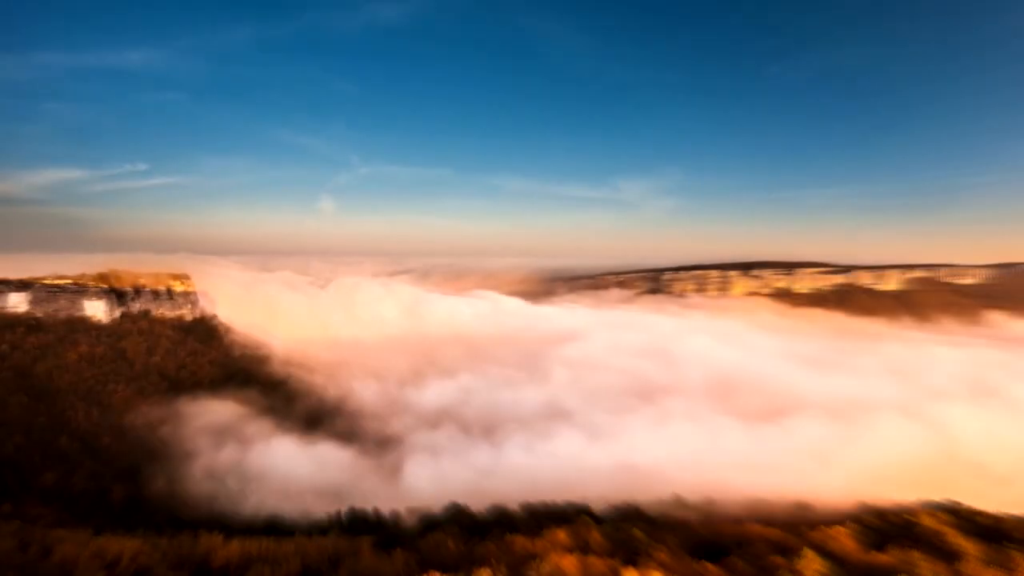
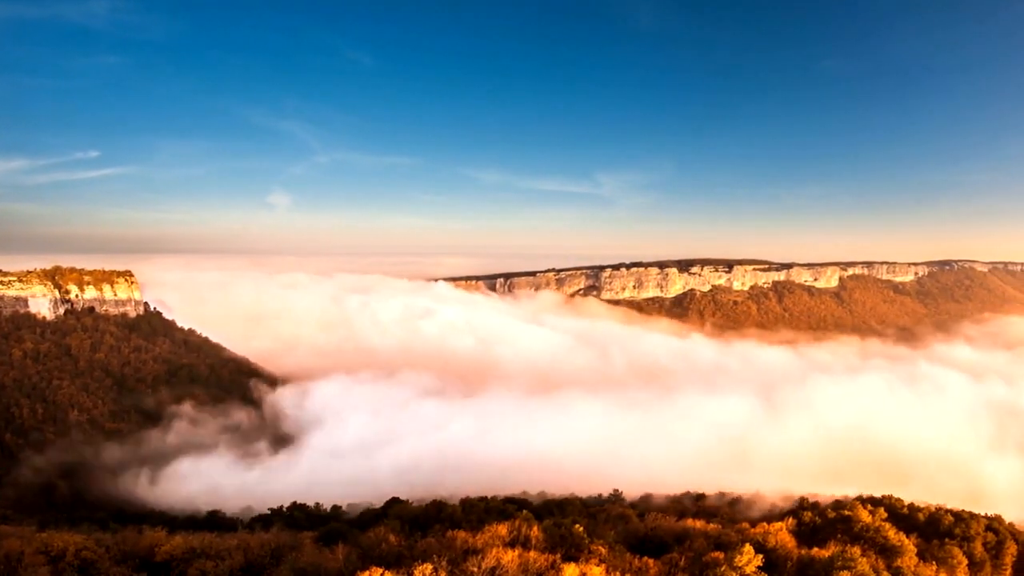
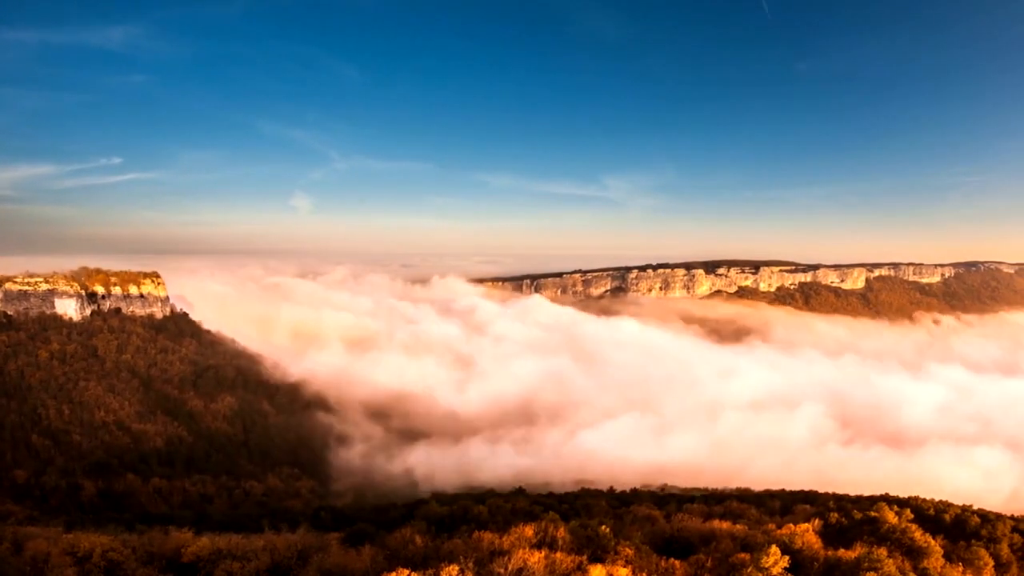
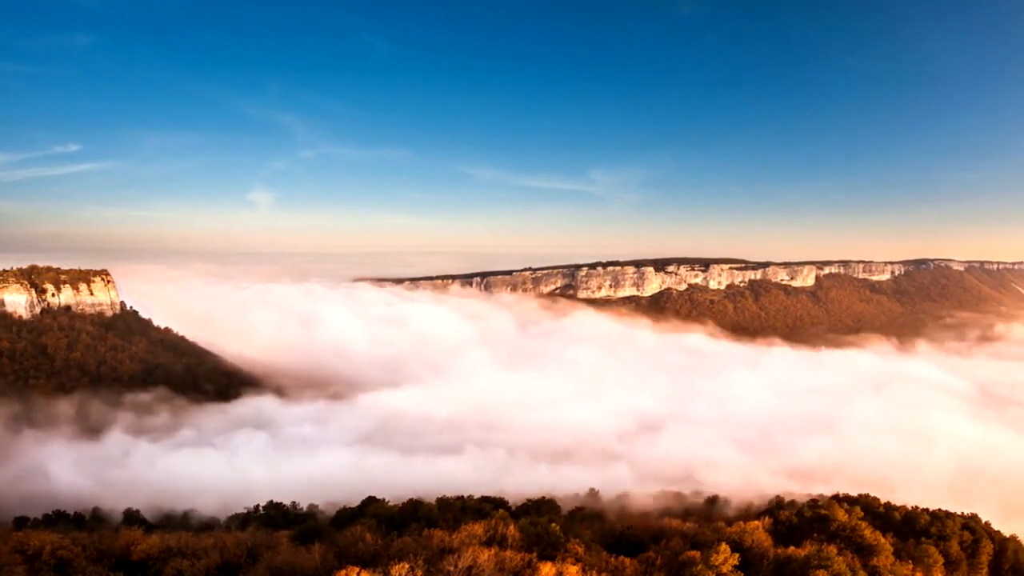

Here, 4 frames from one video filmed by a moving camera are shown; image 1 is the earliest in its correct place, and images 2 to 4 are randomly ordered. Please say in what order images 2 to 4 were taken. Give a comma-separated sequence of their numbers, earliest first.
3, 2, 4
